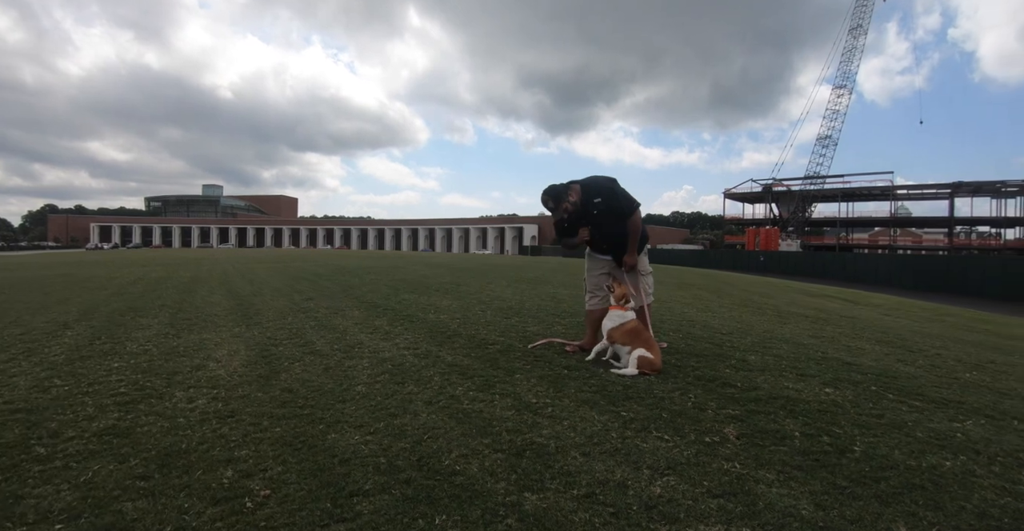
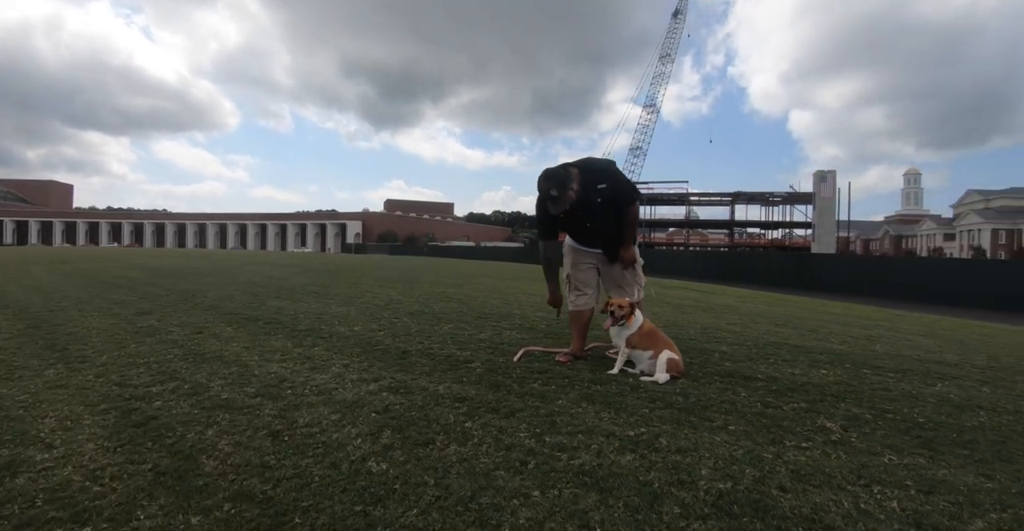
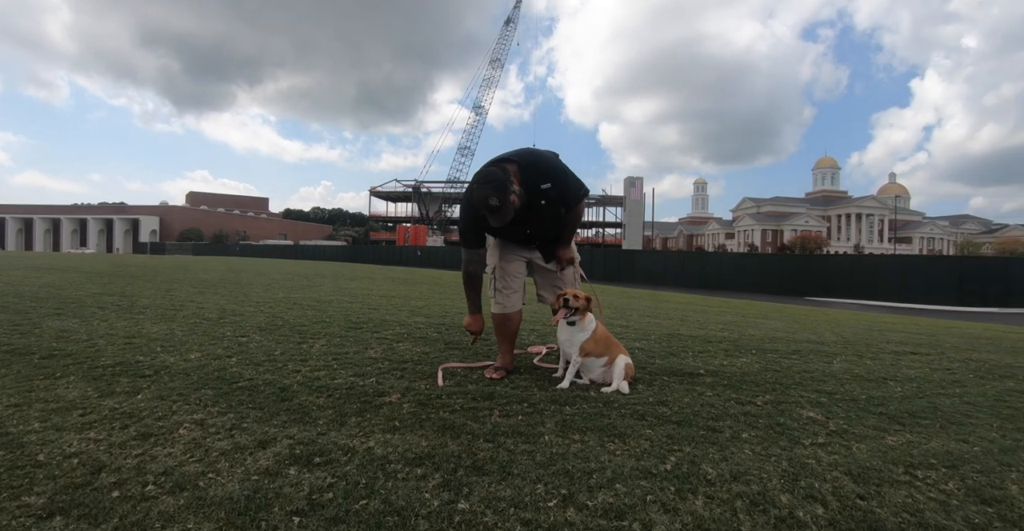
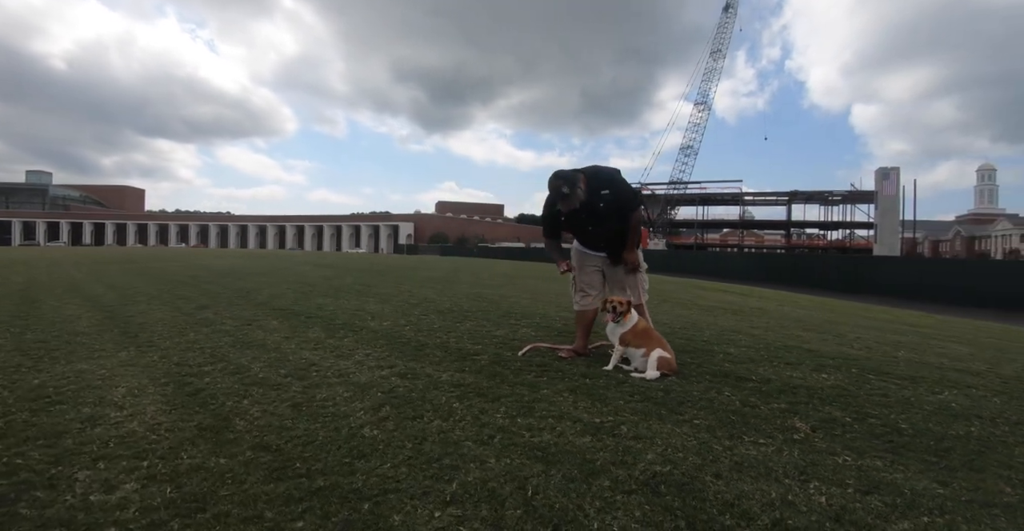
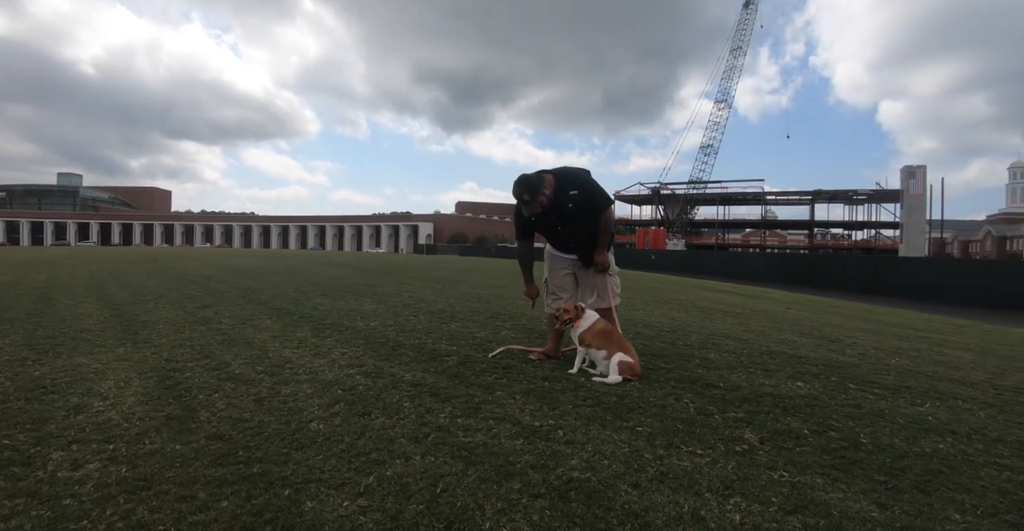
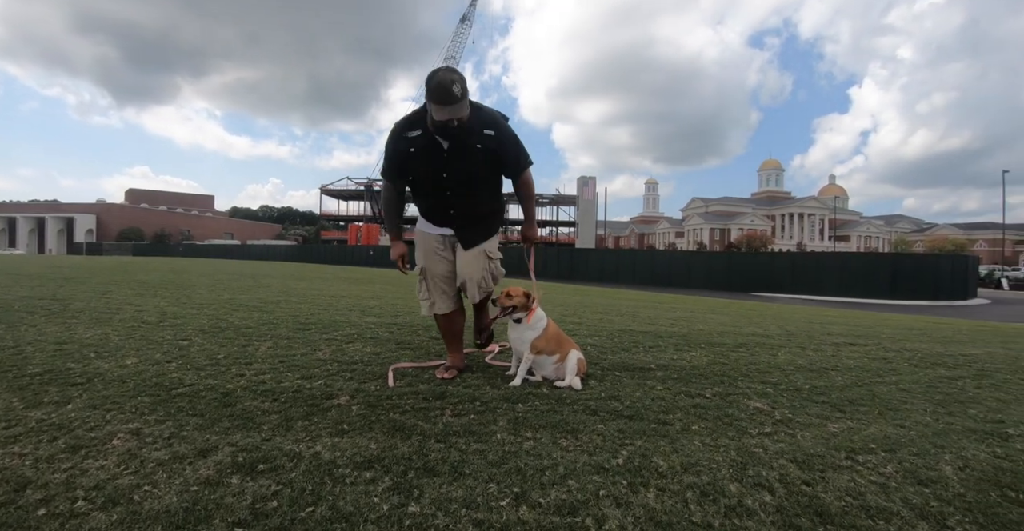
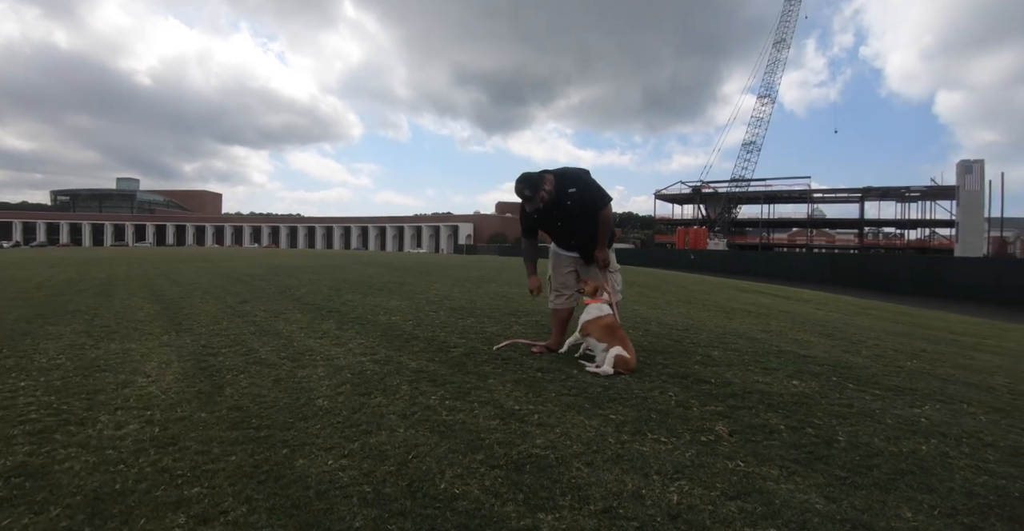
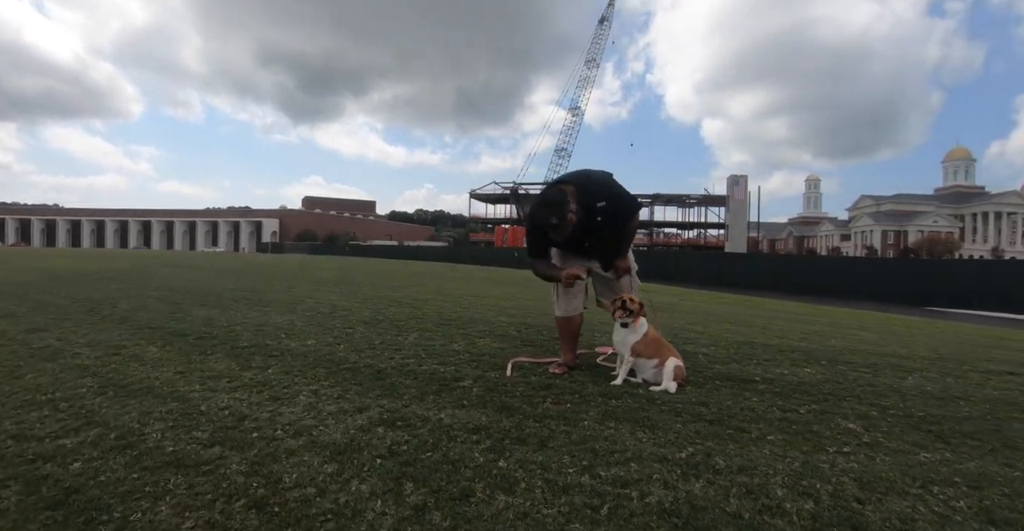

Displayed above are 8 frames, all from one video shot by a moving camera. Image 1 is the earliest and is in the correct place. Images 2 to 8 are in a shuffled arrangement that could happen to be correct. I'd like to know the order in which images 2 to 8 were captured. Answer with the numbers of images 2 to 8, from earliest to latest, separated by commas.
7, 5, 4, 2, 8, 3, 6
